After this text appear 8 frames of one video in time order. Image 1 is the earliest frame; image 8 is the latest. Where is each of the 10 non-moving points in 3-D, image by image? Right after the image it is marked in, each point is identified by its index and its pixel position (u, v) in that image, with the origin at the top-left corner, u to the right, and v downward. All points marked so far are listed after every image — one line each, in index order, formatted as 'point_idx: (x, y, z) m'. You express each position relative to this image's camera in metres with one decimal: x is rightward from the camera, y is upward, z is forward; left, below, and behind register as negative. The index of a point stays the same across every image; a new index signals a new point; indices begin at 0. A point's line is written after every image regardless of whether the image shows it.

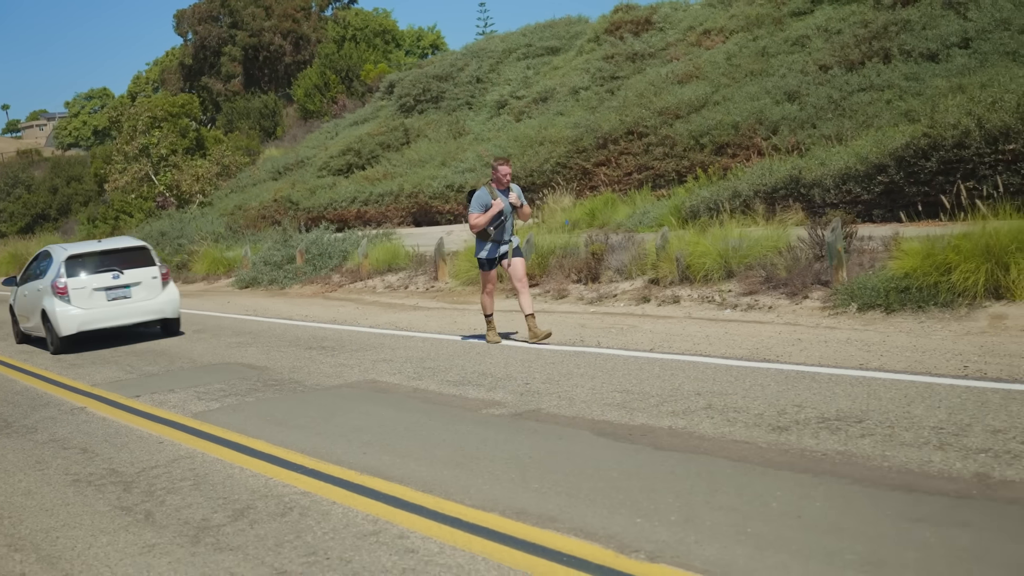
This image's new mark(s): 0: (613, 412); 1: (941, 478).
0: (+0.5, -0.6, +6.2) m
1: (+1.5, -0.7, +4.3) m
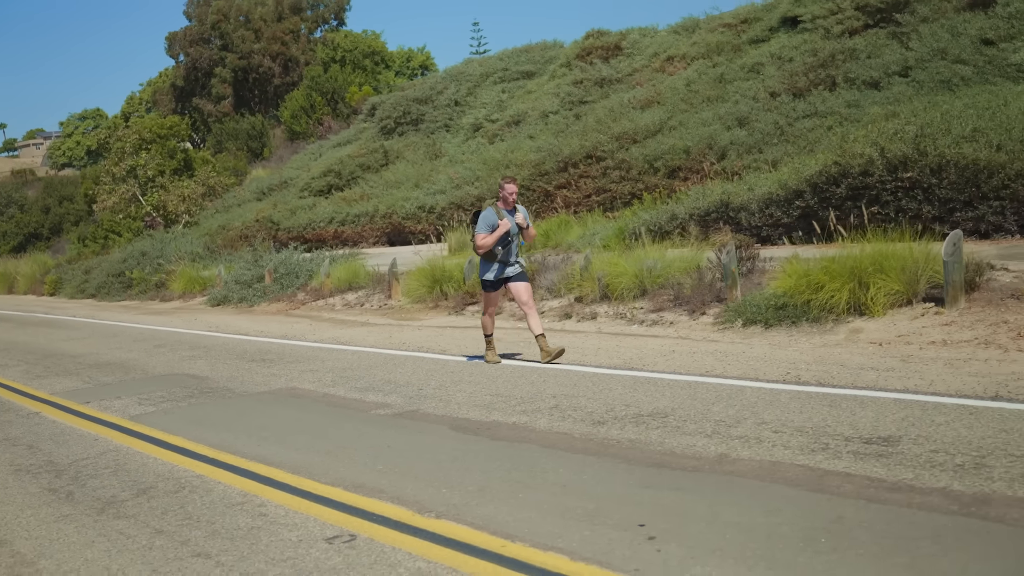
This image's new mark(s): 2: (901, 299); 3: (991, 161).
0: (-0.2, -0.7, +7.3) m
1: (+0.8, -0.8, +5.4) m
2: (+3.3, -0.1, +10.3) m
3: (+5.2, +1.4, +13.1) m
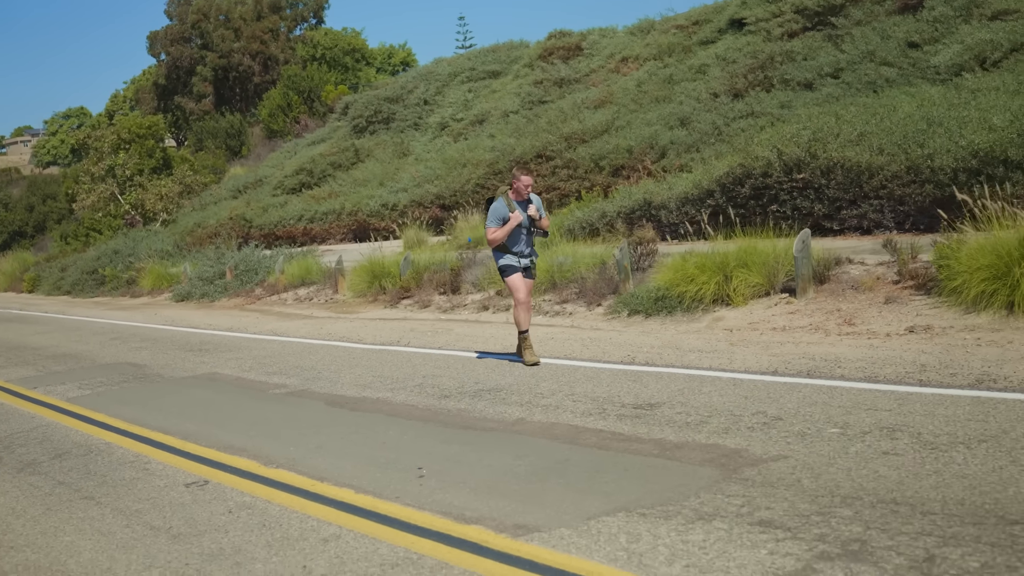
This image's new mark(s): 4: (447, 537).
0: (-1.1, -0.7, +8.6) m
1: (-0.1, -0.7, +6.6) m
2: (+2.3, 0.0, +11.6) m
3: (+4.3, +1.5, +14.4) m
4: (-0.2, -0.9, +4.4) m
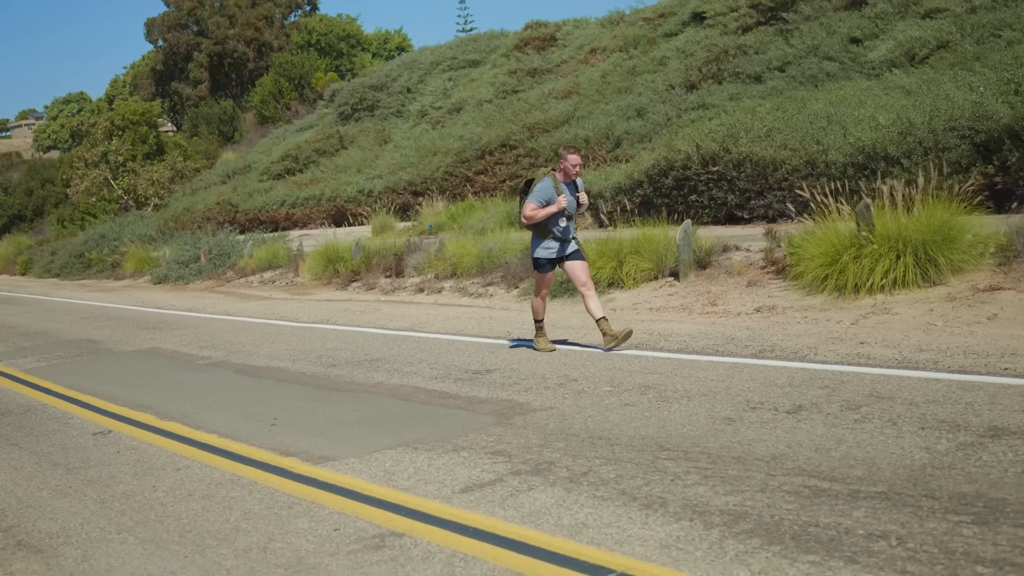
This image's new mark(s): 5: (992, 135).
0: (-2.0, -0.6, +9.9) m
1: (-1.0, -0.6, +8.0) m
2: (+1.5, +0.1, +12.9) m
3: (+3.4, +1.7, +15.7) m
4: (-1.2, -0.8, +5.8) m
5: (+5.2, +1.7, +13.2) m
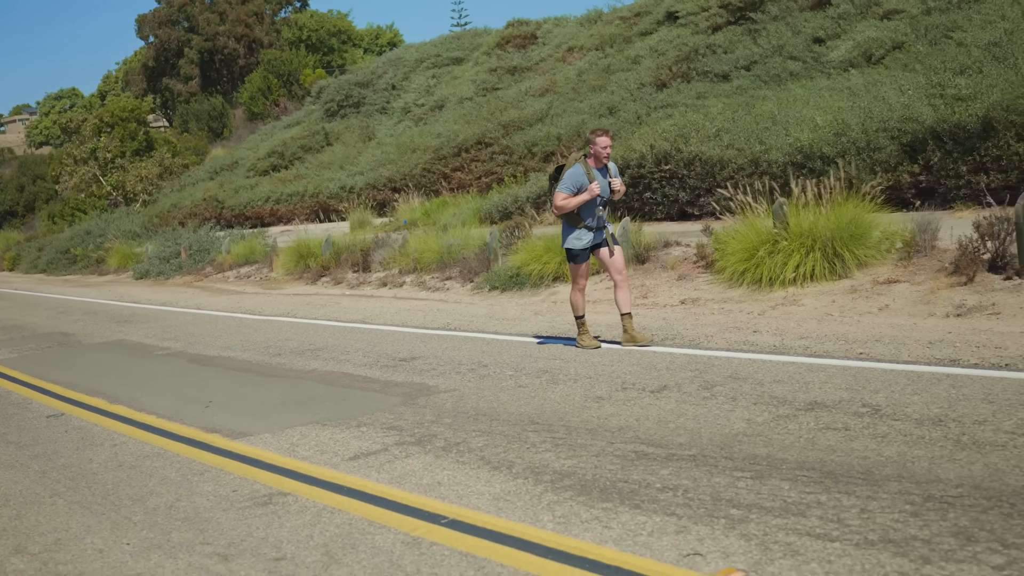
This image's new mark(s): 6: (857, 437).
0: (-2.5, -0.5, +10.7) m
1: (-1.6, -0.6, +8.7) m
2: (+0.9, +0.2, +13.6) m
3: (+2.8, +1.8, +16.4) m
4: (-1.7, -0.8, +6.5) m
5: (+4.6, +1.7, +14.0) m
6: (+1.4, -0.6, +4.9) m
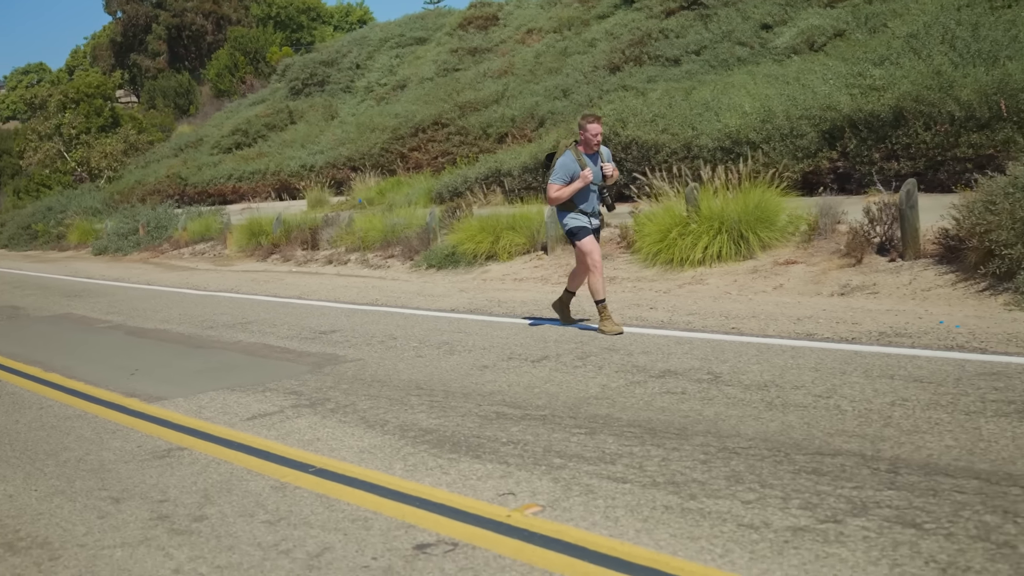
0: (-3.3, -0.3, +11.2) m
1: (-2.2, -0.4, +9.3) m
2: (+0.1, +0.5, +14.2) m
3: (+2.0, +2.1, +17.1) m
4: (-2.3, -0.7, +7.1) m
5: (+3.9, +2.0, +14.7) m
6: (+0.8, -0.5, +5.6) m
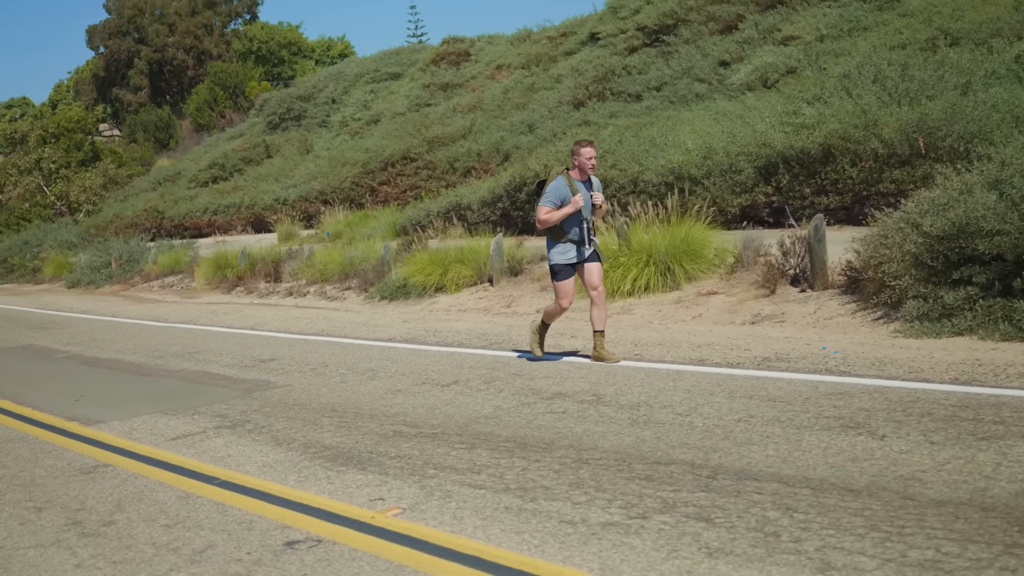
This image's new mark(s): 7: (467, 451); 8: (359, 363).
0: (-3.8, -0.6, +11.8) m
1: (-2.8, -0.7, +9.9) m
2: (-0.5, +0.1, +14.8) m
3: (+1.3, +1.6, +17.7) m
4: (-2.9, -0.9, +7.6) m
5: (+3.2, +1.6, +15.3) m
6: (+0.3, -0.7, +6.2) m
7: (-0.2, -0.8, +5.7) m
8: (-1.2, -0.6, +9.1) m
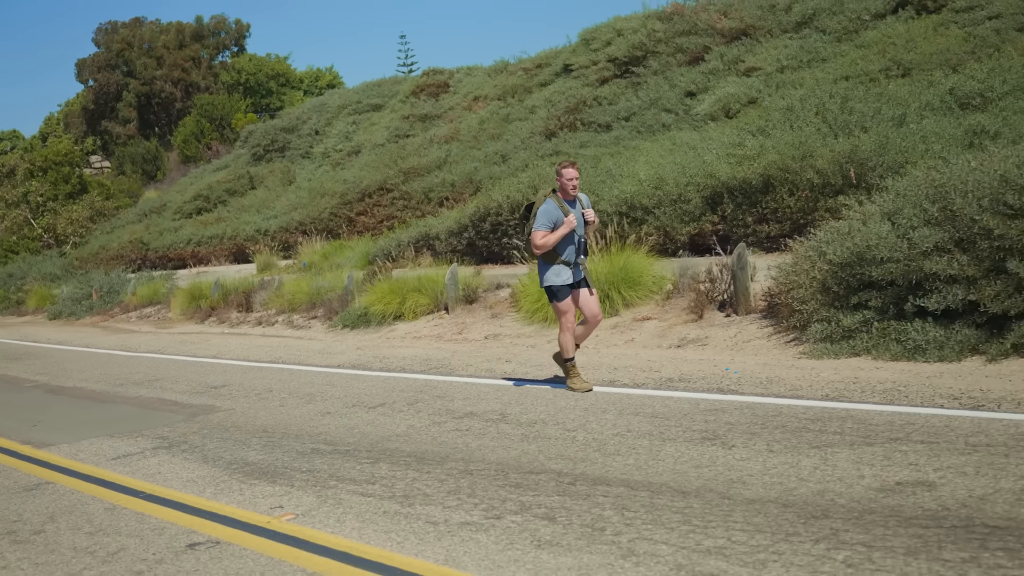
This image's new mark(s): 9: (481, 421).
0: (-4.4, -0.9, +12.4) m
1: (-3.3, -0.9, +10.4) m
2: (-1.1, -0.3, +15.5) m
3: (+0.7, +1.2, +18.4) m
4: (-3.4, -1.1, +8.2) m
5: (+2.7, +1.3, +16.0) m
6: (-0.2, -0.8, +6.8) m
7: (-0.7, -0.9, +6.3) m
8: (-1.7, -0.8, +9.7) m
9: (-0.2, -0.8, +7.3) m
